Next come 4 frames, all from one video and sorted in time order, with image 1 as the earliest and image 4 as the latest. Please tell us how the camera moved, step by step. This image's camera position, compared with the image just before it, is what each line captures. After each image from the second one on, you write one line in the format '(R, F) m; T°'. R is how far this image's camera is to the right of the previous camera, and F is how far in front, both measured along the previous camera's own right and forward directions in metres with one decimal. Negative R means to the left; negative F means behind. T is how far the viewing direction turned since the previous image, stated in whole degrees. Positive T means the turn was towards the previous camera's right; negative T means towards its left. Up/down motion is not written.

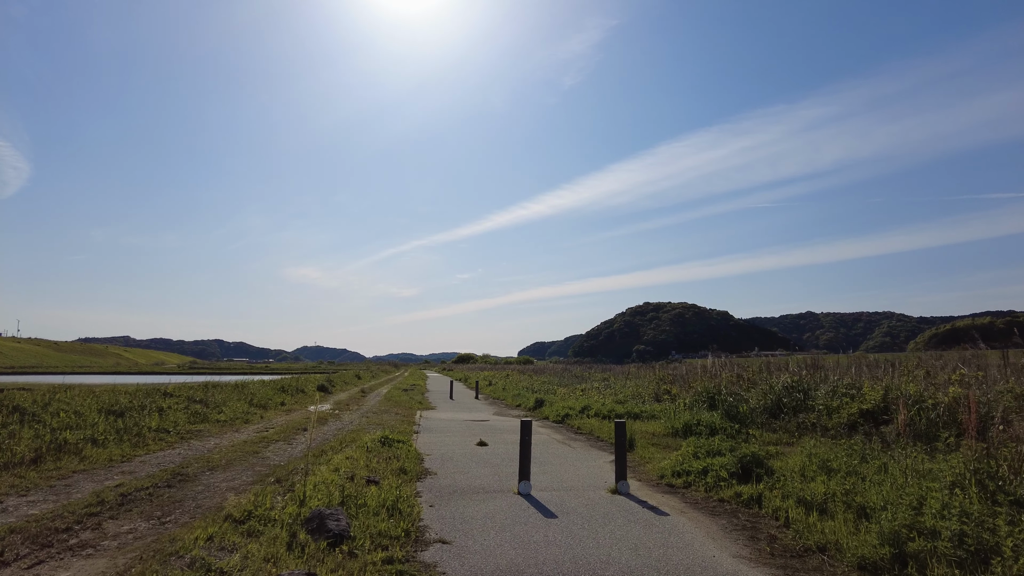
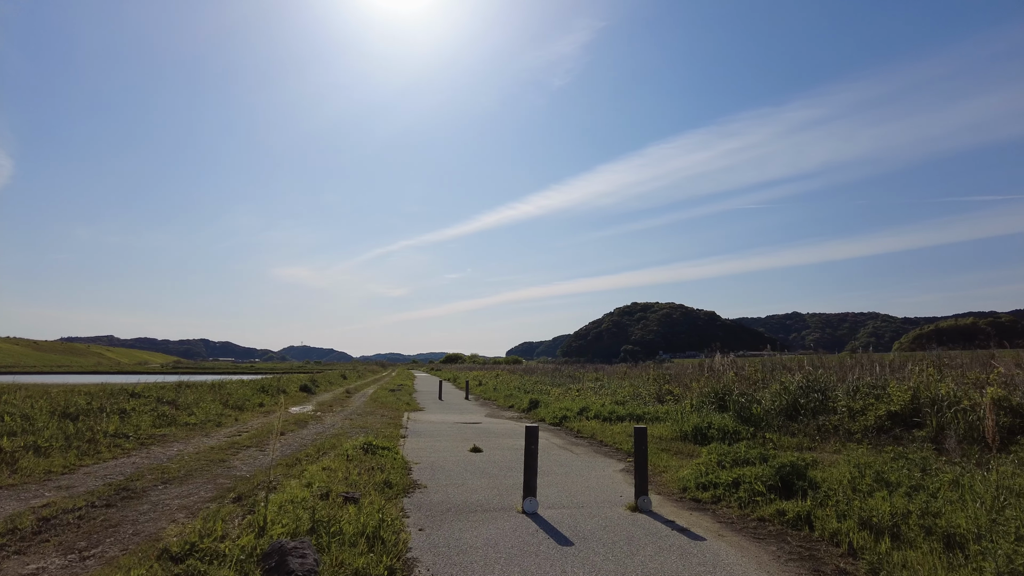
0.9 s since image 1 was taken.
(-0.2, +1.1) m; +1°
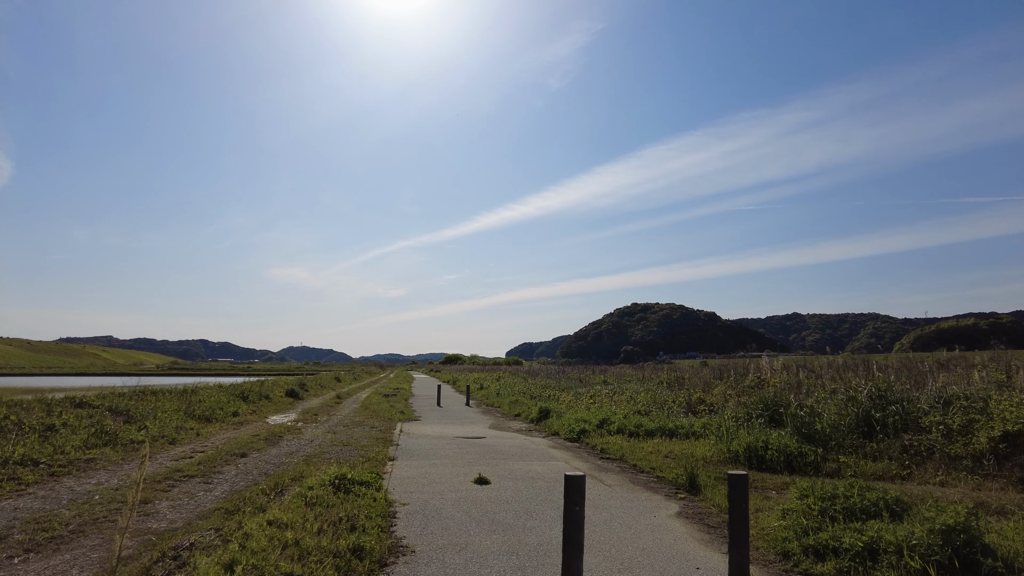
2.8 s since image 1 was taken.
(-0.3, +2.4) m; 0°
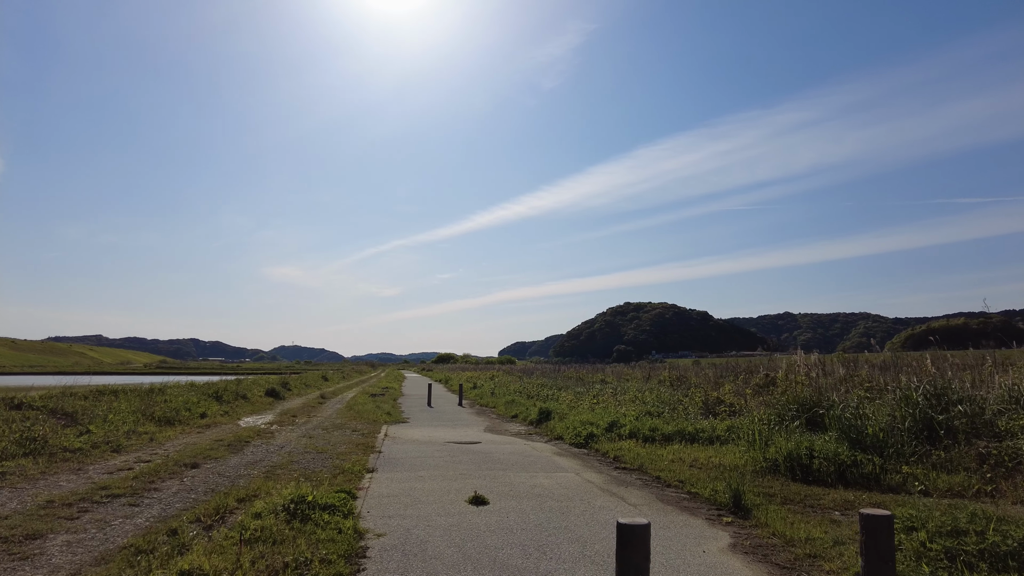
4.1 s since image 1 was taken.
(-0.1, +1.7) m; +1°
